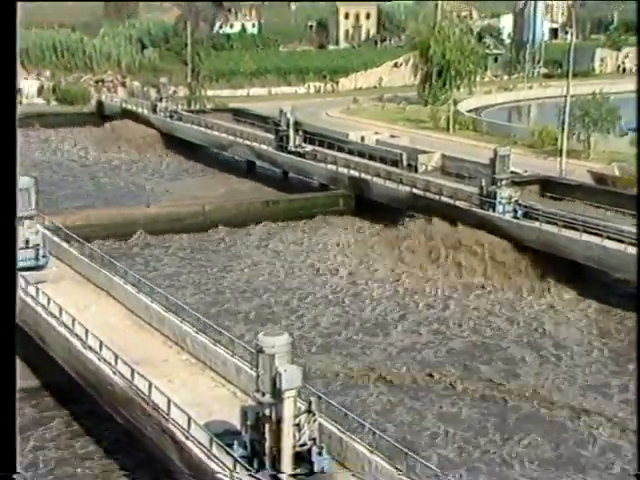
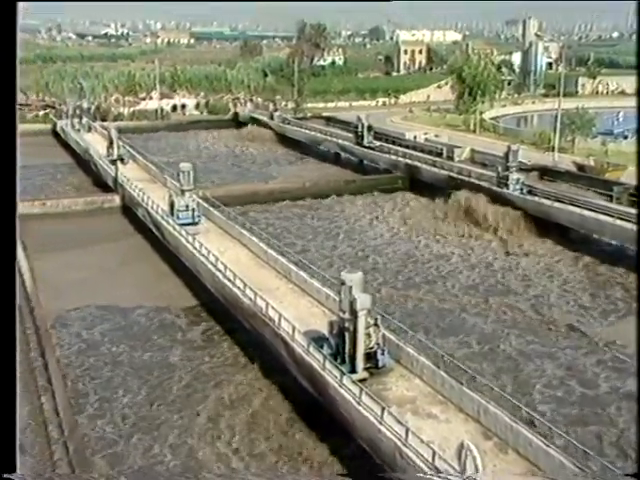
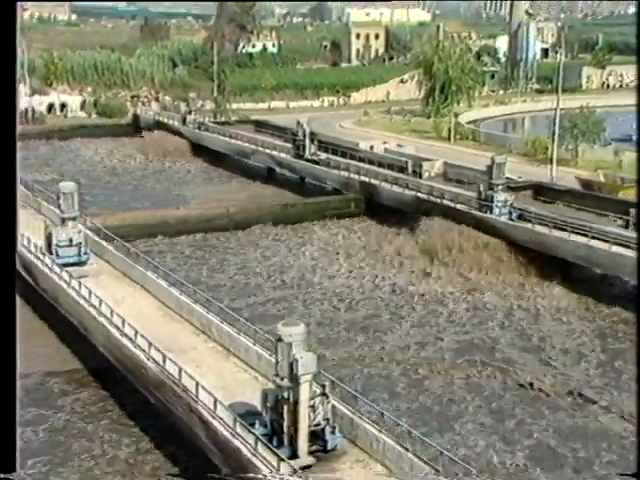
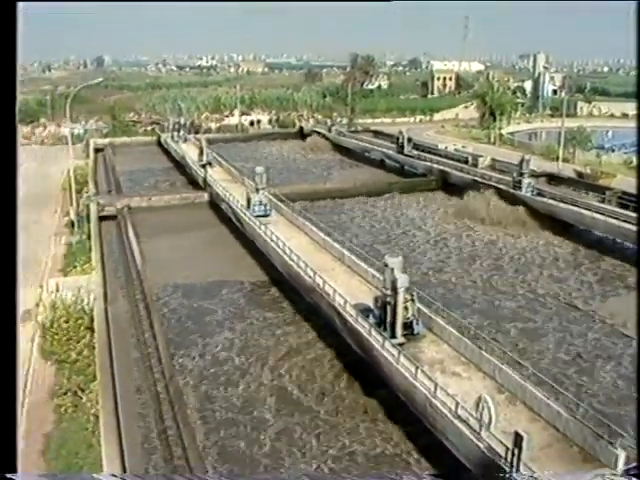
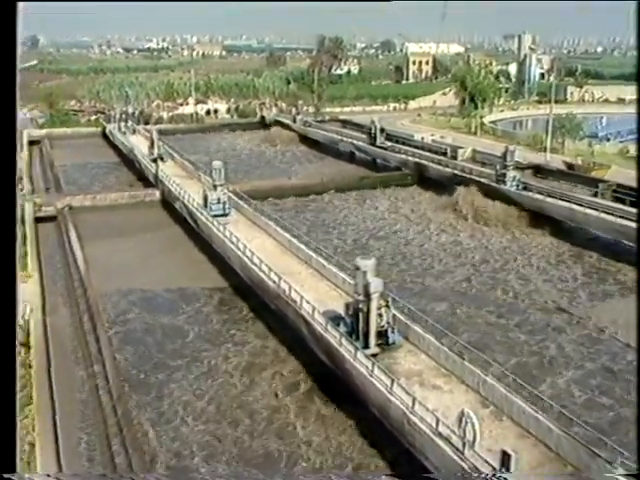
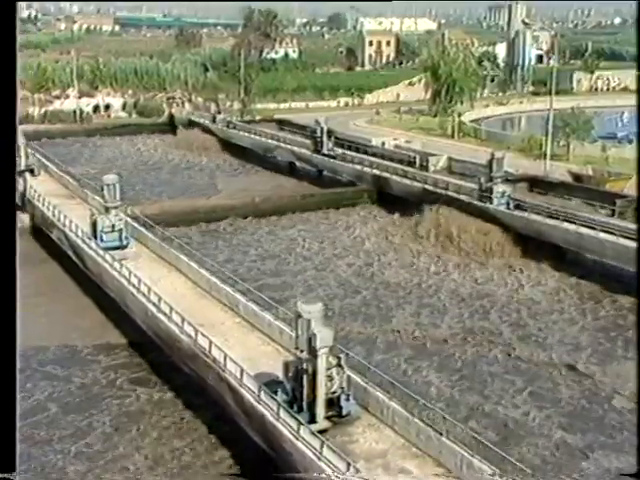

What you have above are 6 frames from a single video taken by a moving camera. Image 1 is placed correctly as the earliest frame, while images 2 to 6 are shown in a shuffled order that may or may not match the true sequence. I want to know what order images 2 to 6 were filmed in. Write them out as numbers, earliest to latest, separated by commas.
3, 6, 2, 5, 4
